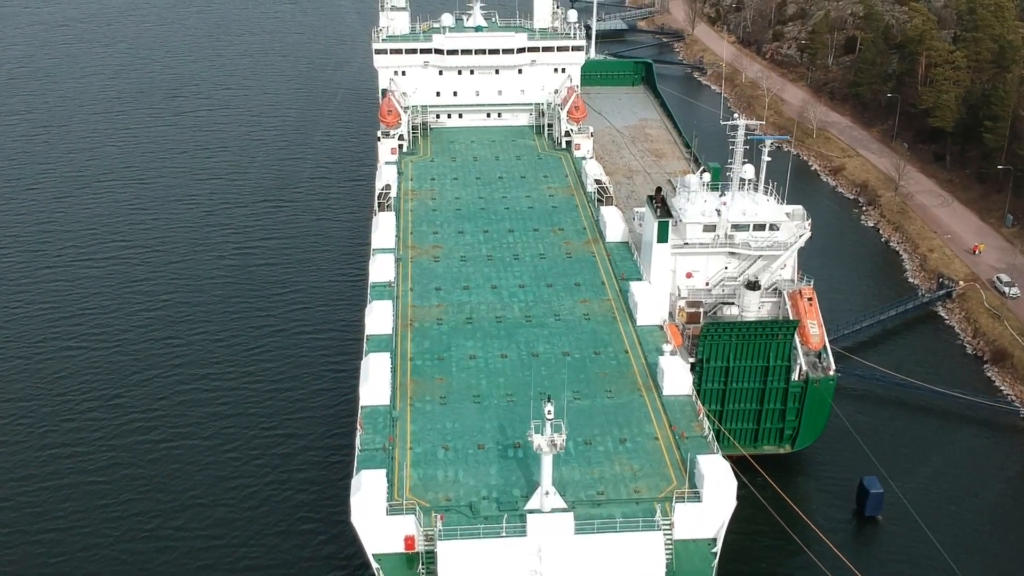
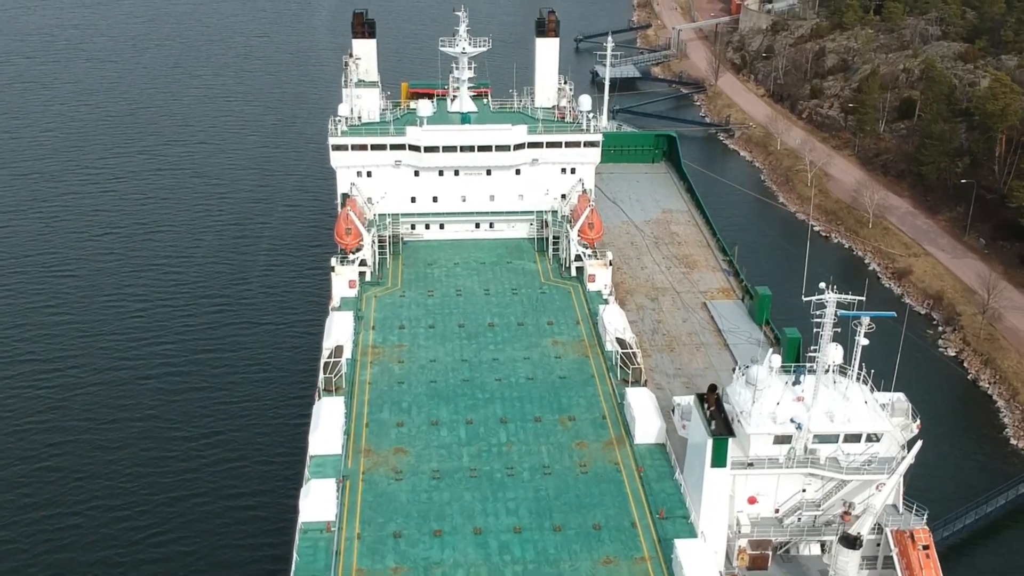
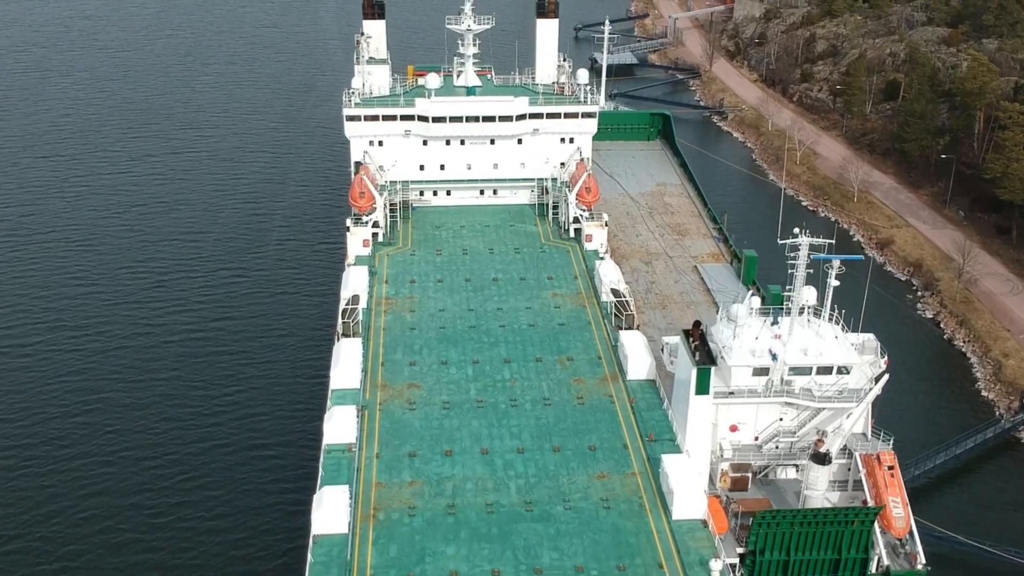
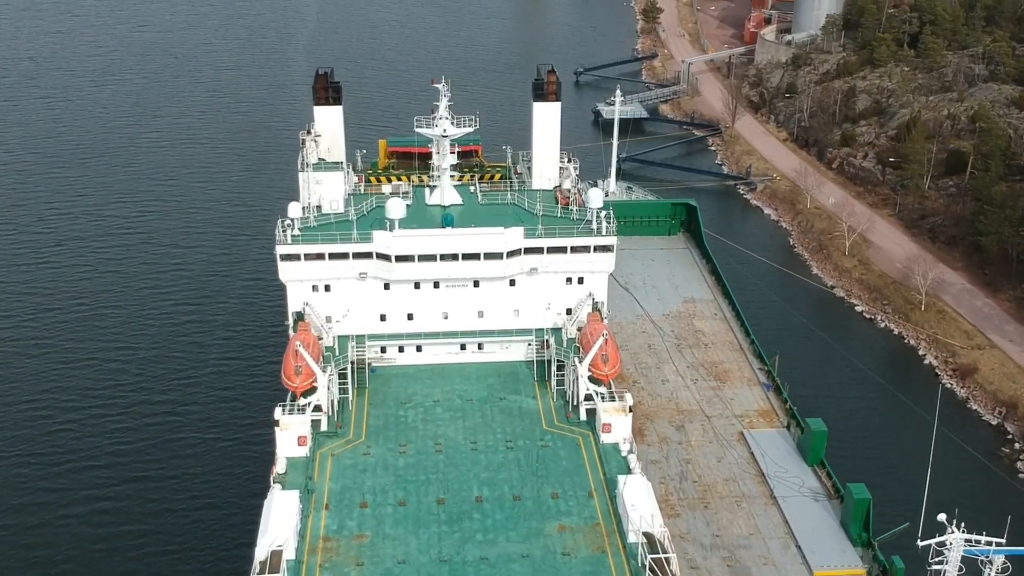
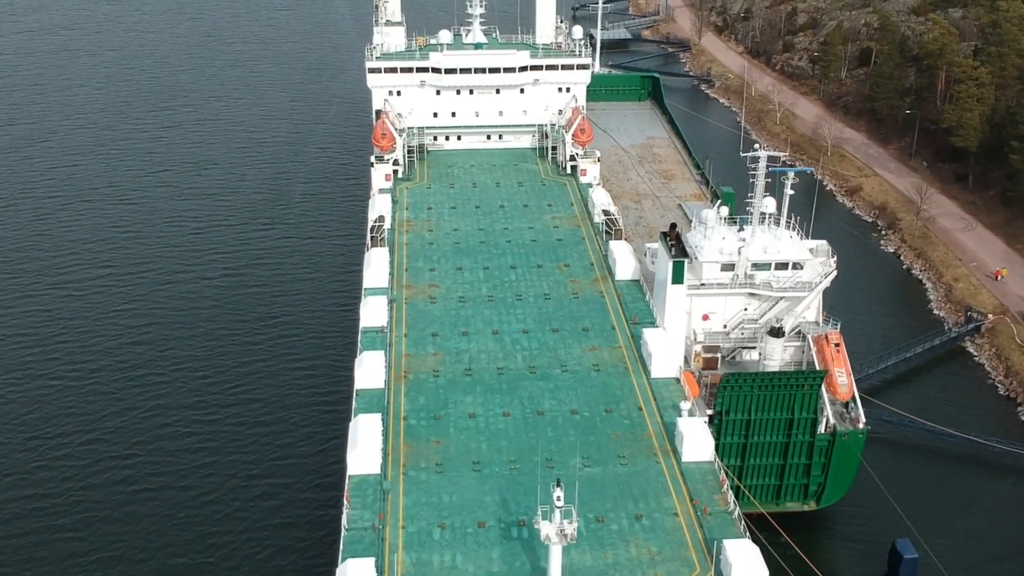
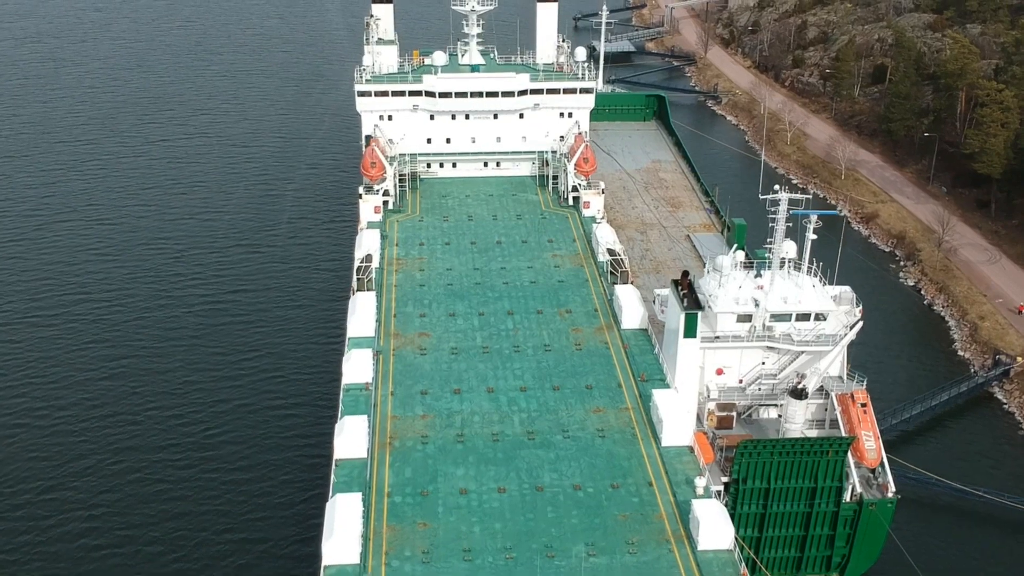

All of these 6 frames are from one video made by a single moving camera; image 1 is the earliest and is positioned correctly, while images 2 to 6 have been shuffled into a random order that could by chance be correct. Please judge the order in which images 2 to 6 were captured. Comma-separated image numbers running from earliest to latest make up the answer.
5, 6, 3, 2, 4
